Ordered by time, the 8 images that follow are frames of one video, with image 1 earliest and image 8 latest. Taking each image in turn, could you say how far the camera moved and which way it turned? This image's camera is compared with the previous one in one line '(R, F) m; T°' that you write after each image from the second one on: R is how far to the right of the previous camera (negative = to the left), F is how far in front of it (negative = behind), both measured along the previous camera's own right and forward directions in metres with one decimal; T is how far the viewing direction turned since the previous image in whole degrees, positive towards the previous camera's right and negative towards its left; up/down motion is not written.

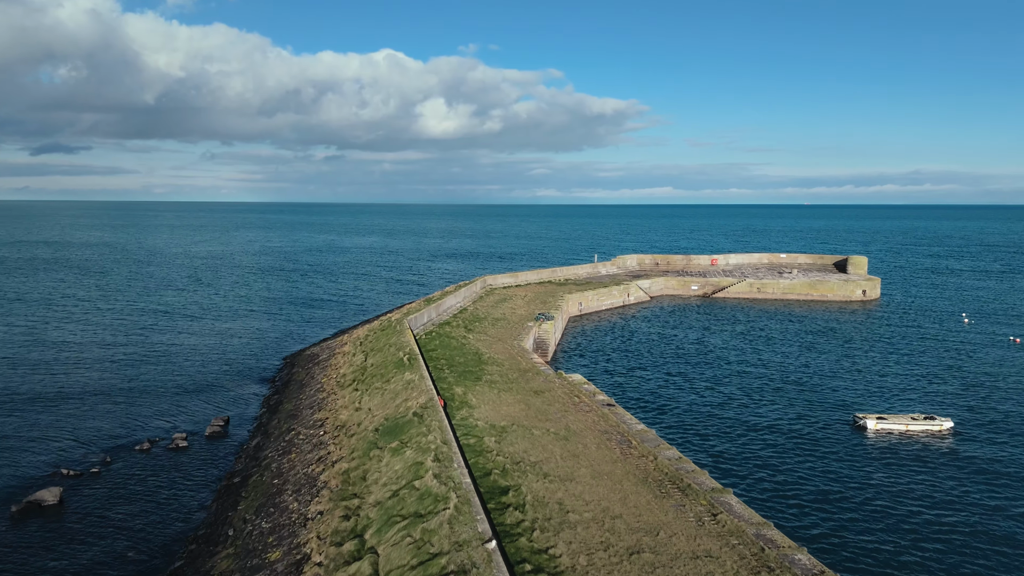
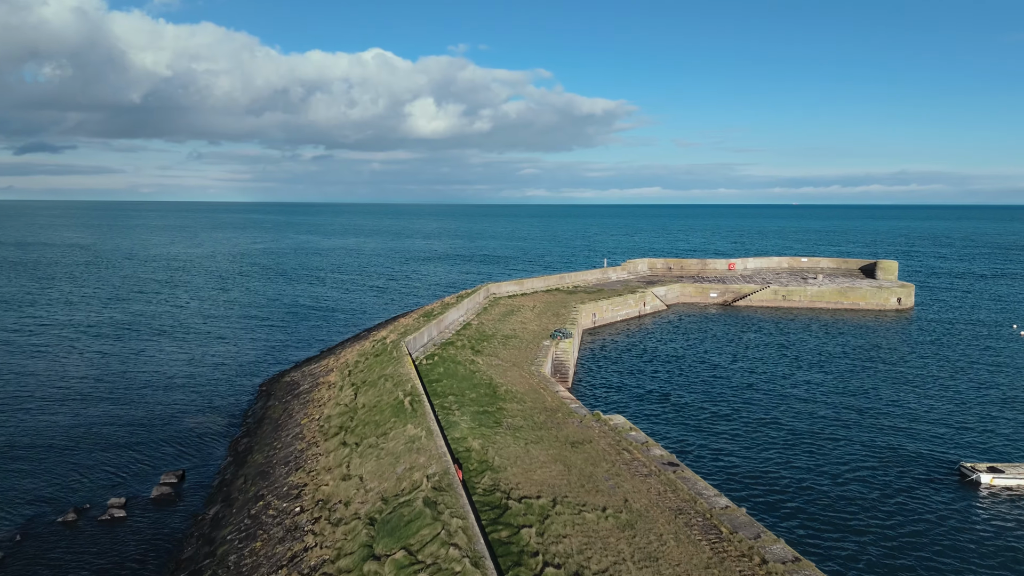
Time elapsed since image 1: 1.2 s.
(-1.2, +5.6) m; +1°
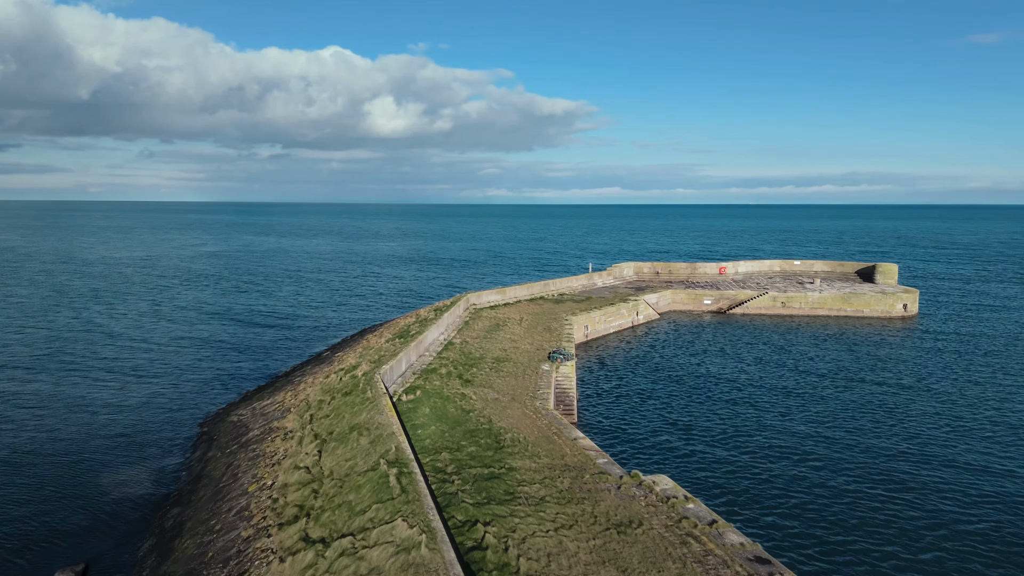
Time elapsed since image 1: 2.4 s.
(-1.3, +5.4) m; +3°
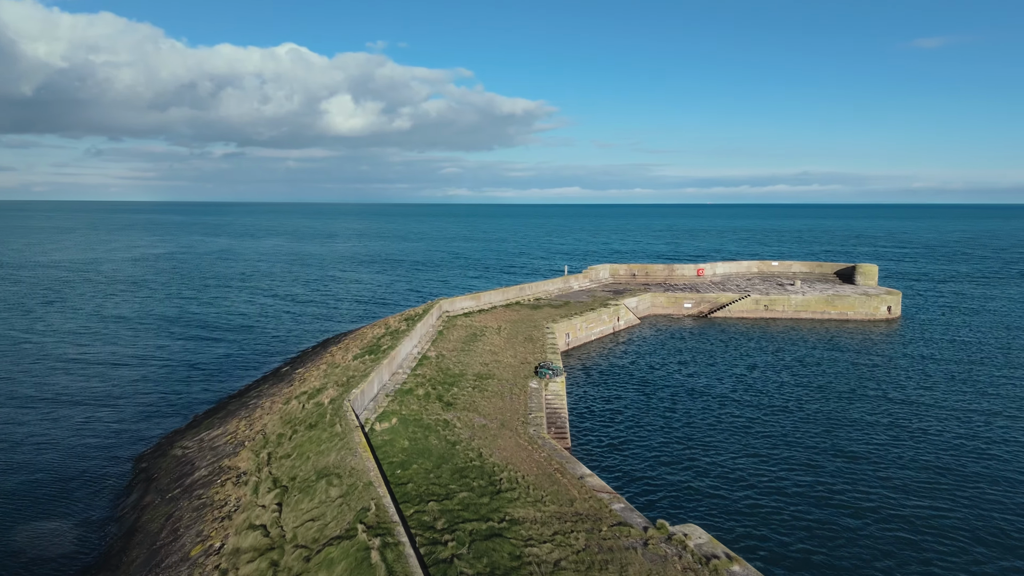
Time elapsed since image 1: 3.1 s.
(-0.9, +3.1) m; +3°
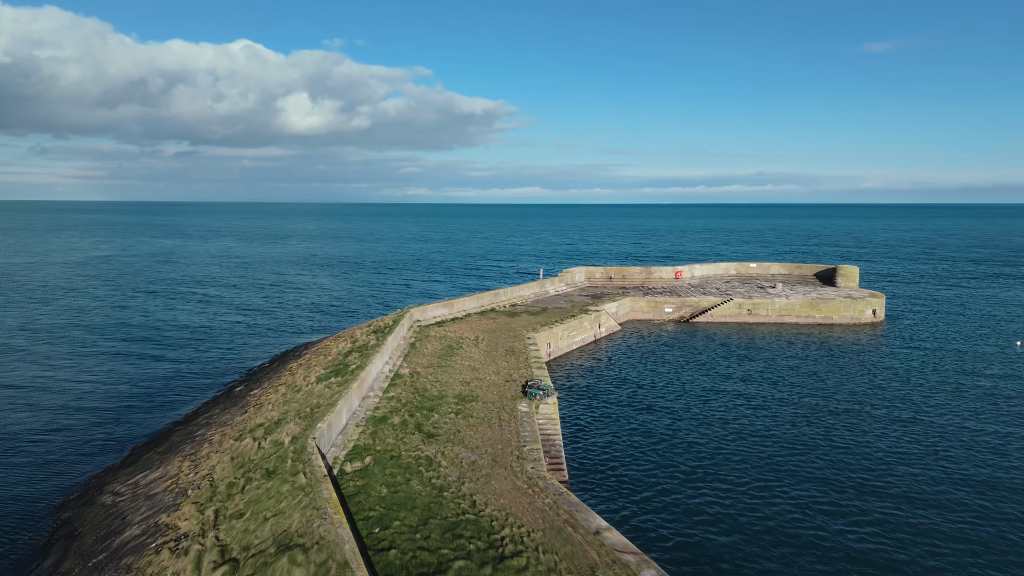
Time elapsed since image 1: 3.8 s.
(-0.9, +3.1) m; +3°
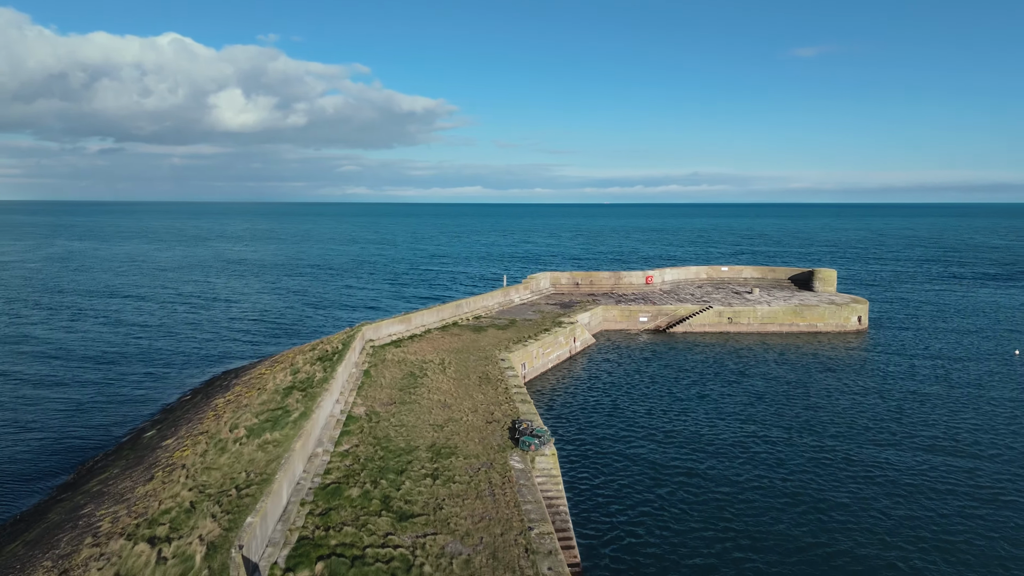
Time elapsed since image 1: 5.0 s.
(-1.3, +5.2) m; +5°
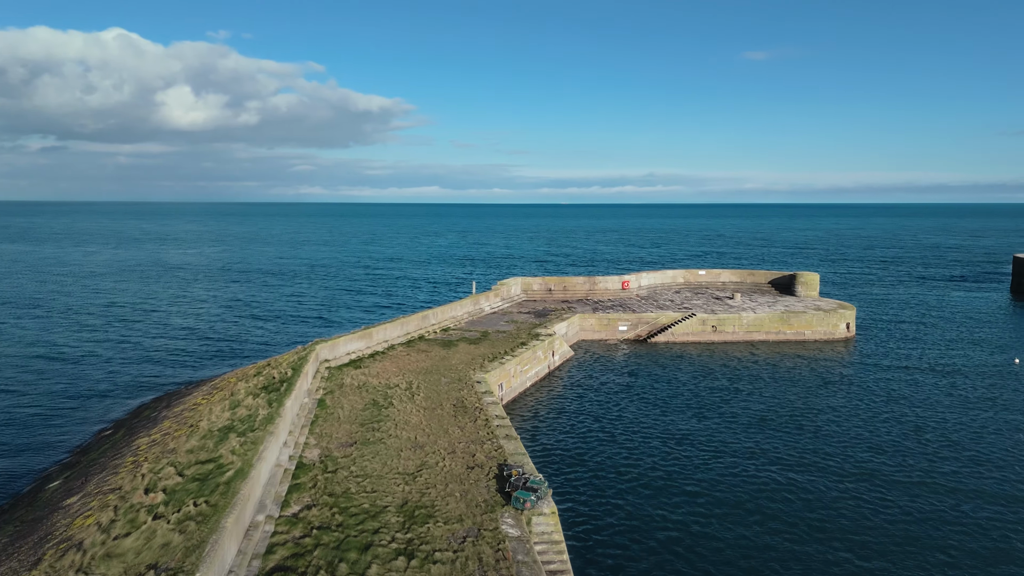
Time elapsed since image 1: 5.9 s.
(-0.7, +3.8) m; +3°
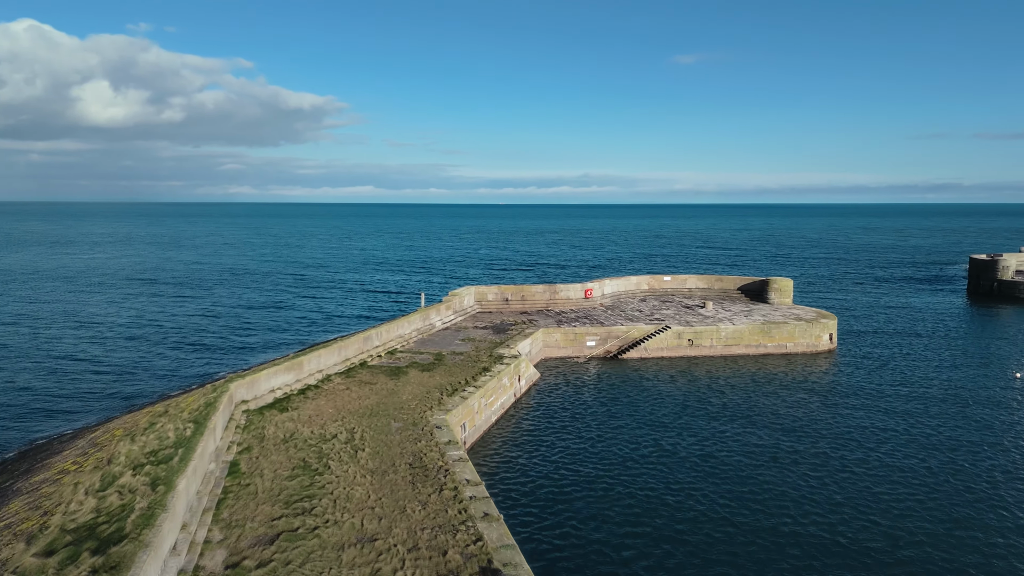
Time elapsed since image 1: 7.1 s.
(-0.9, +5.4) m; +5°
